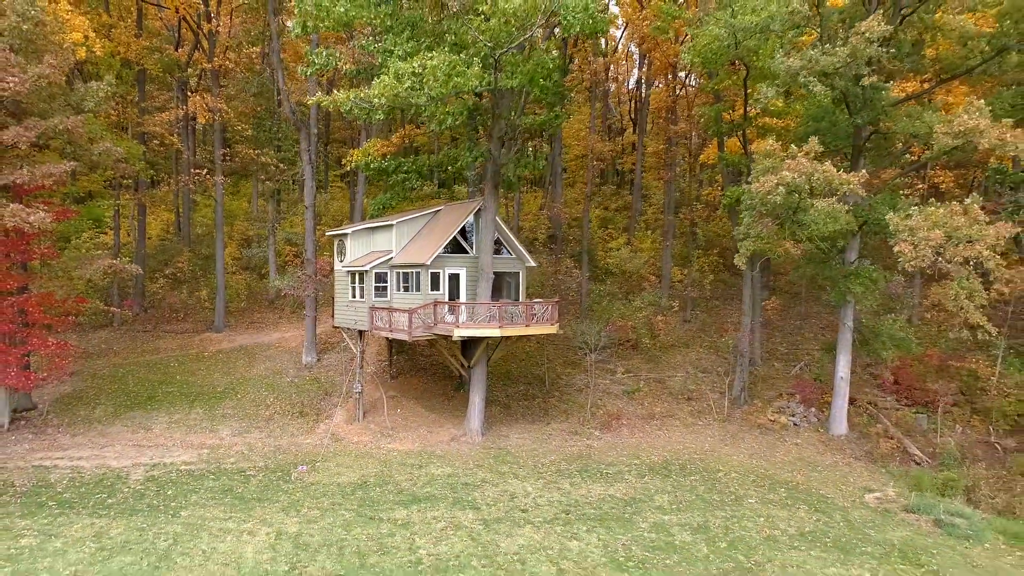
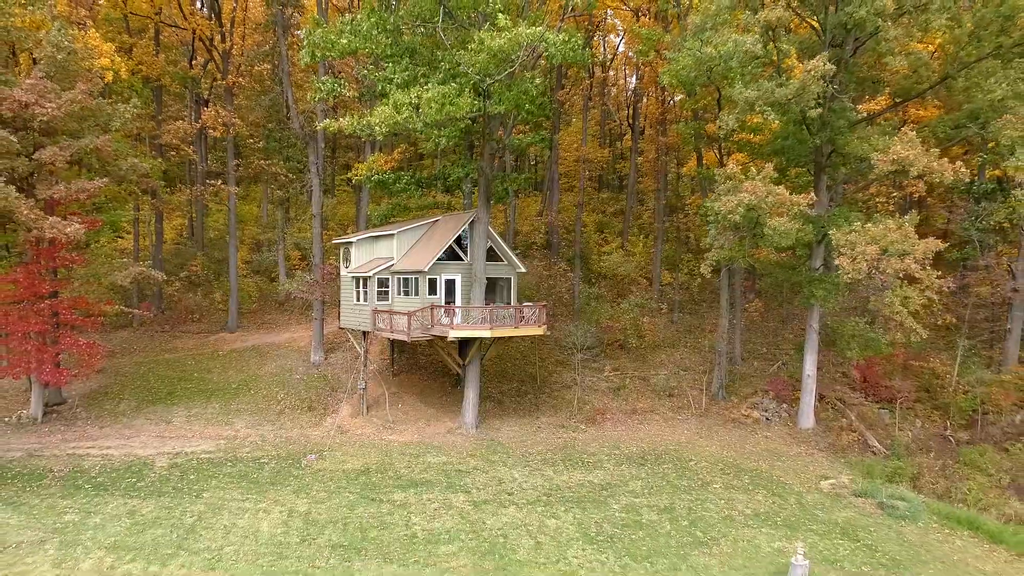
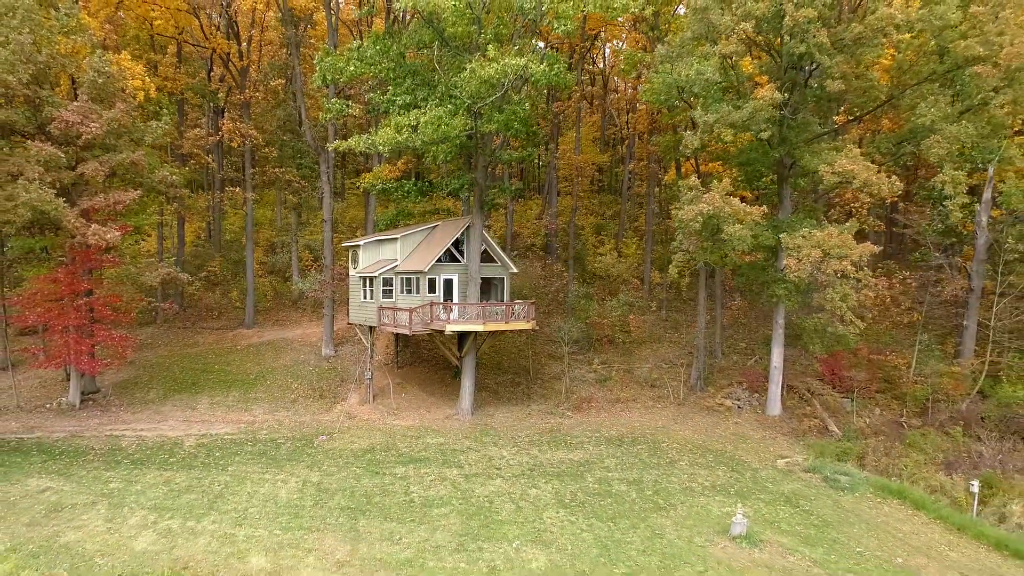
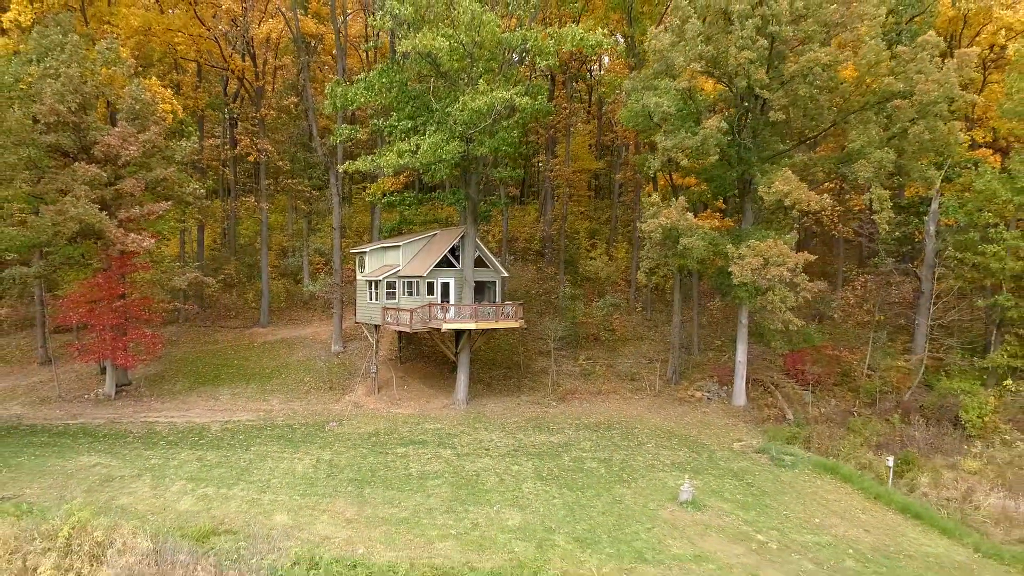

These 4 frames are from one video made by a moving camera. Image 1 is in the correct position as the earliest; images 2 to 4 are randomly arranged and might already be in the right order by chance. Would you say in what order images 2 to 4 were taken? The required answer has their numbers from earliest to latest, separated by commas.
2, 3, 4
